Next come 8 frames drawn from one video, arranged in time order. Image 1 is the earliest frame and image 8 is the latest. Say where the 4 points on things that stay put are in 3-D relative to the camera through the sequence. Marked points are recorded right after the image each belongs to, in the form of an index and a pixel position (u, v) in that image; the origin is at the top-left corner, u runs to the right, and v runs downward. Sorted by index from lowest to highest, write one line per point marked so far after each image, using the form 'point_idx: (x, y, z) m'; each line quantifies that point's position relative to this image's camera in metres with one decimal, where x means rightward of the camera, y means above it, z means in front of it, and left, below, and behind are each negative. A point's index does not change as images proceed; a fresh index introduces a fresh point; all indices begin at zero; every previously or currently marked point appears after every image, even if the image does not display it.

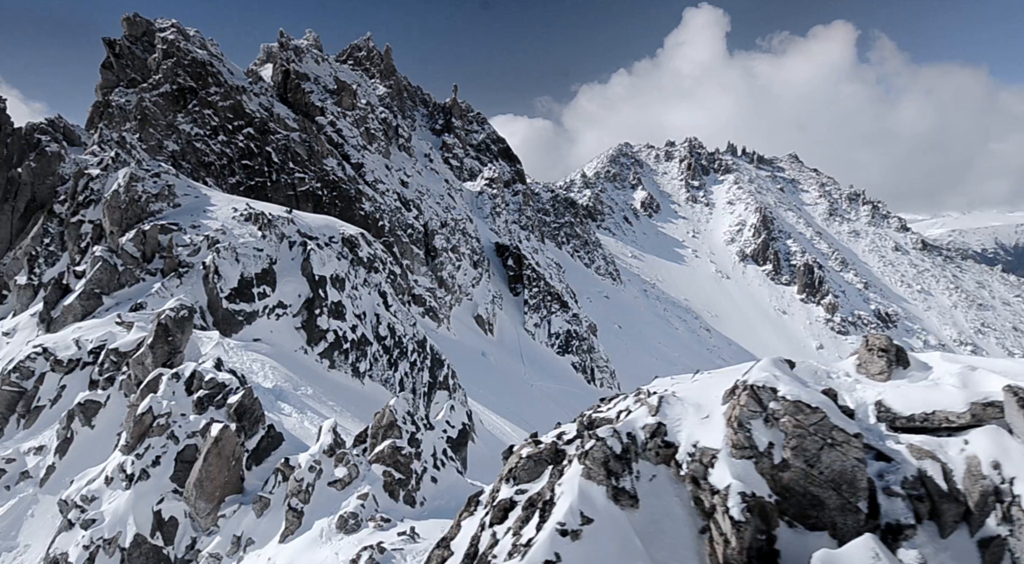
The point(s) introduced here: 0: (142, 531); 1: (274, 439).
0: (-9.8, -6.6, +16.4) m
1: (-7.1, -4.7, +18.6) m
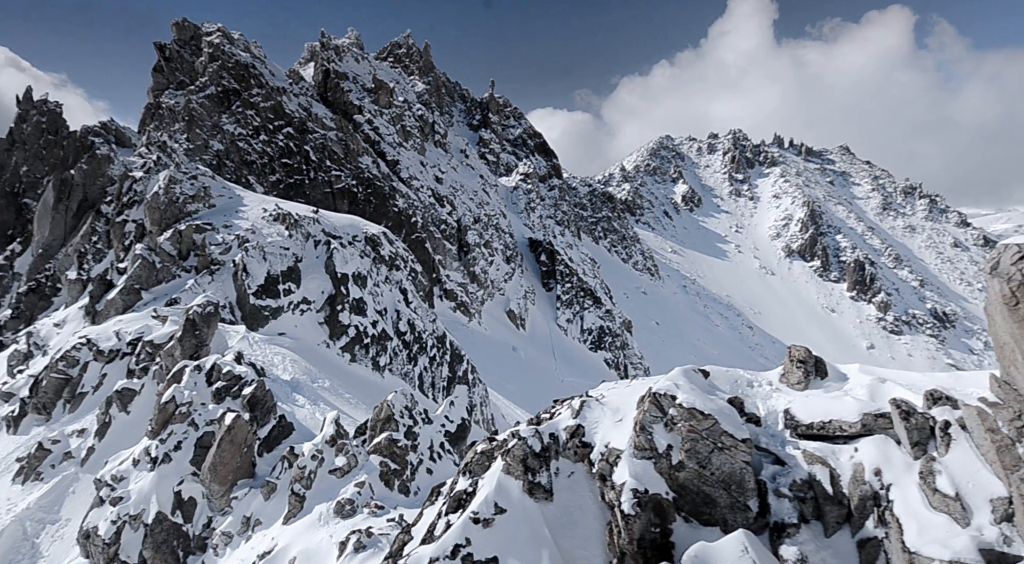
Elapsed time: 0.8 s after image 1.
0: (-10.3, -6.6, +18.1) m
1: (-7.4, -4.8, +20.1) m
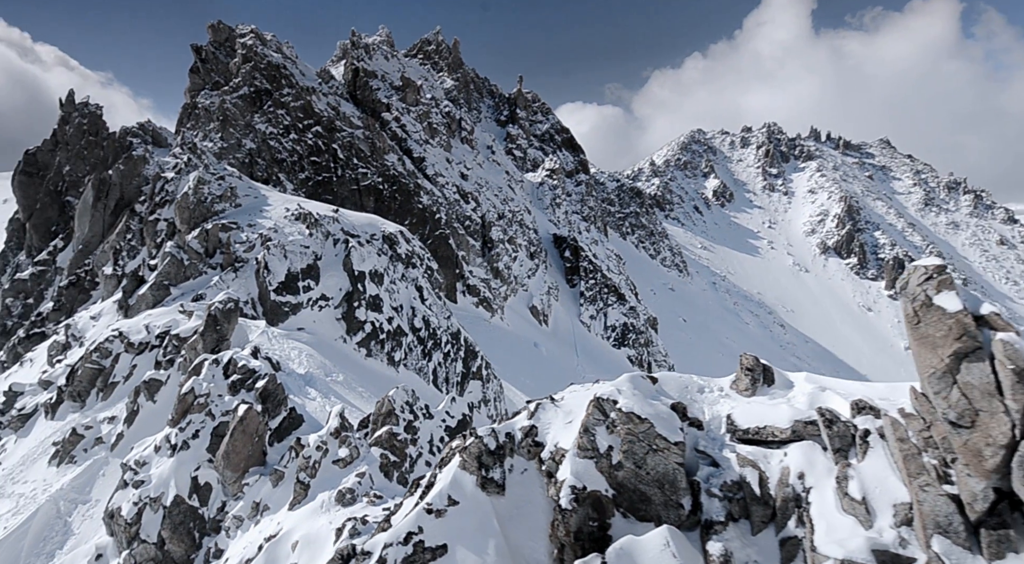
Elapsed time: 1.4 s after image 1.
0: (-10.5, -6.6, +19.5) m
1: (-7.5, -4.8, +21.3) m
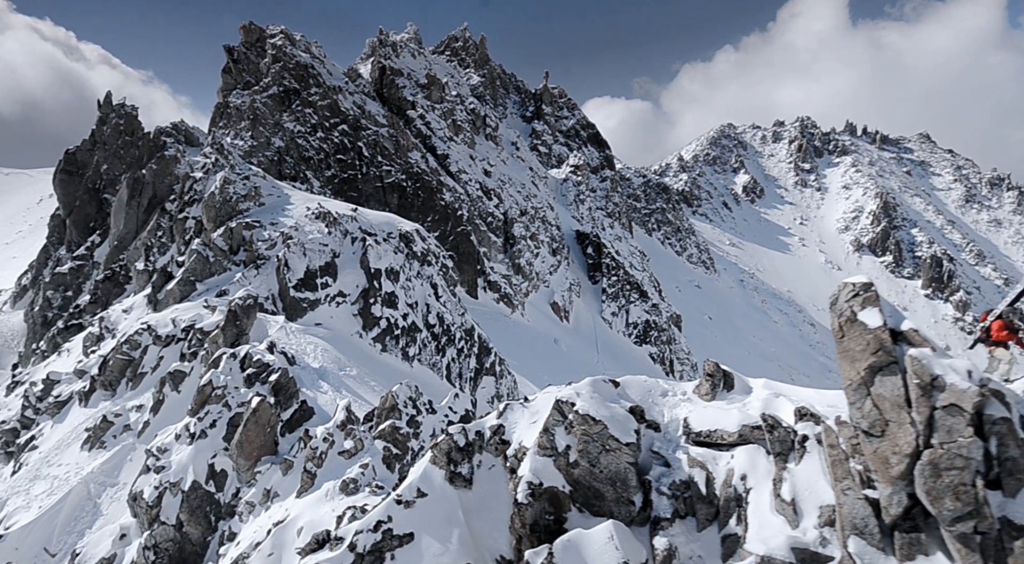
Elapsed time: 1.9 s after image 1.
0: (-10.6, -6.6, +20.8) m
1: (-7.5, -4.7, +22.4) m
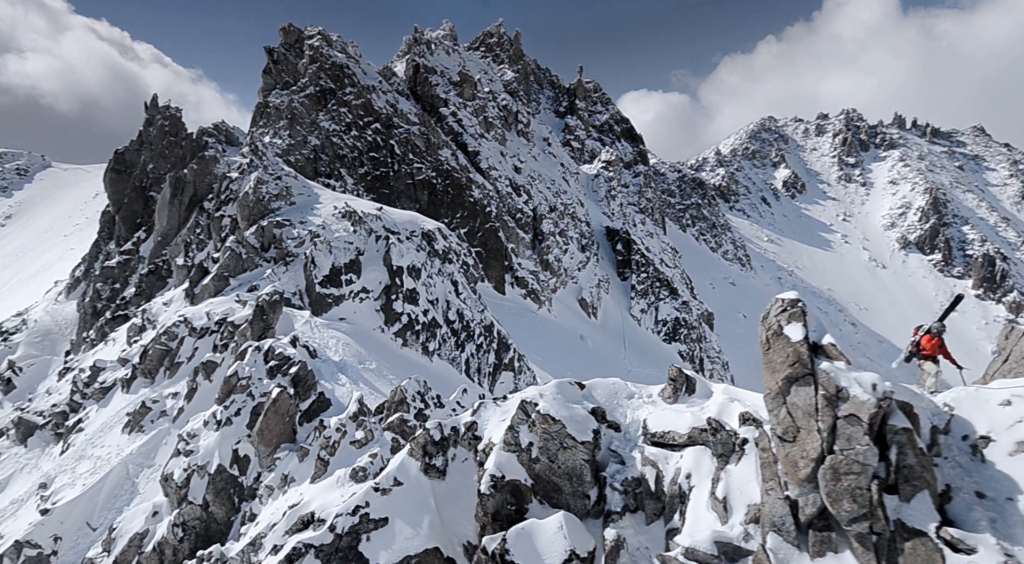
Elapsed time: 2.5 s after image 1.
0: (-10.5, -6.5, +22.4) m
1: (-7.3, -4.7, +23.8) m
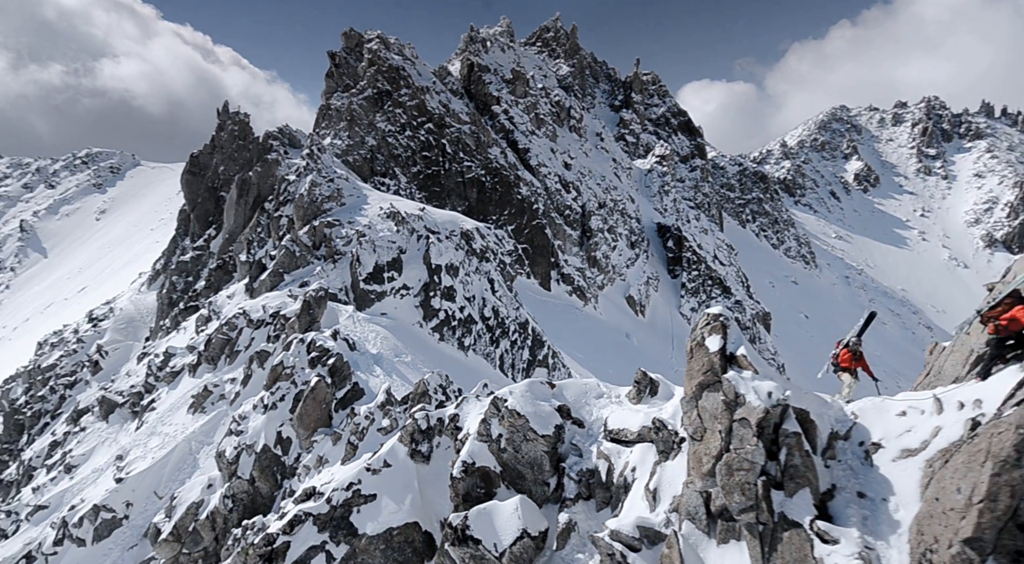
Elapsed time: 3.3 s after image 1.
0: (-9.8, -6.5, +24.9) m
1: (-6.5, -4.6, +25.9) m
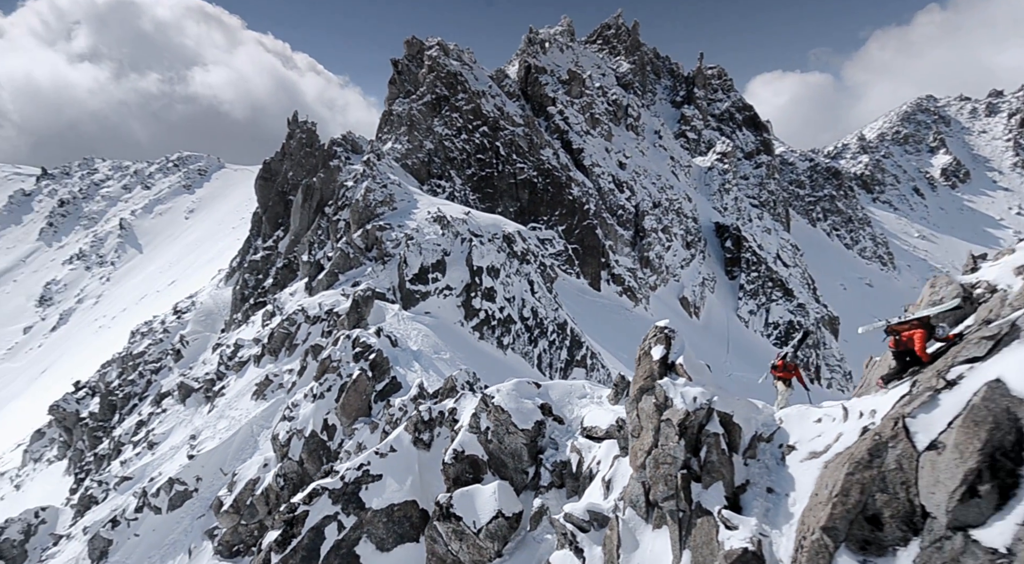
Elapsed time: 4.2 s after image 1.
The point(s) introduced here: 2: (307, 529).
0: (-8.8, -6.5, +27.5) m
1: (-5.3, -4.7, +28.1) m
2: (-6.3, -7.3, +18.4) m
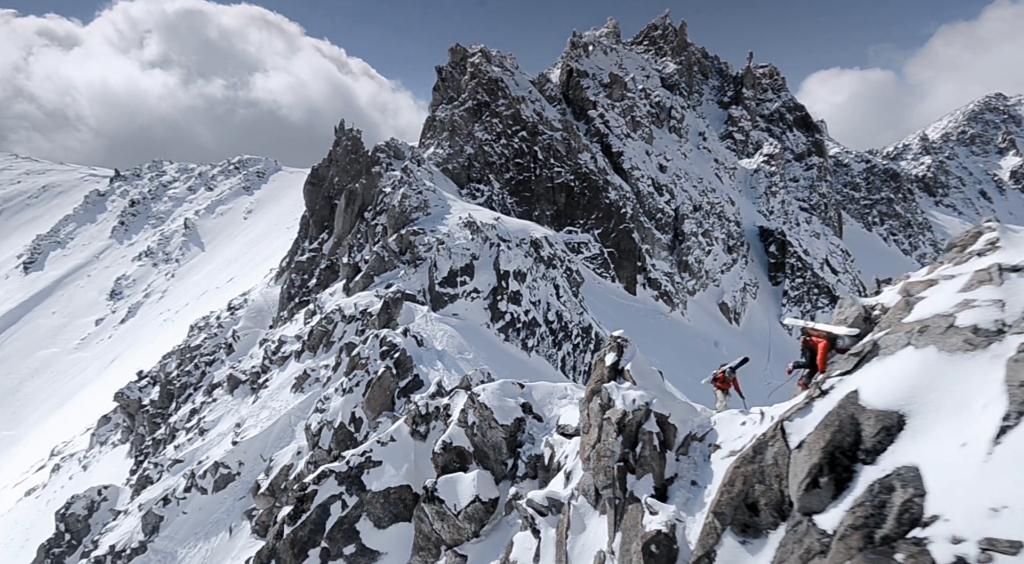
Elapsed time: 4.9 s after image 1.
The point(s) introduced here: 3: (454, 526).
0: (-8.1, -6.7, +29.7) m
1: (-4.6, -4.9, +30.1) m
2: (-6.3, -7.4, +20.4) m
3: (-1.4, -6.8, +17.0) m
